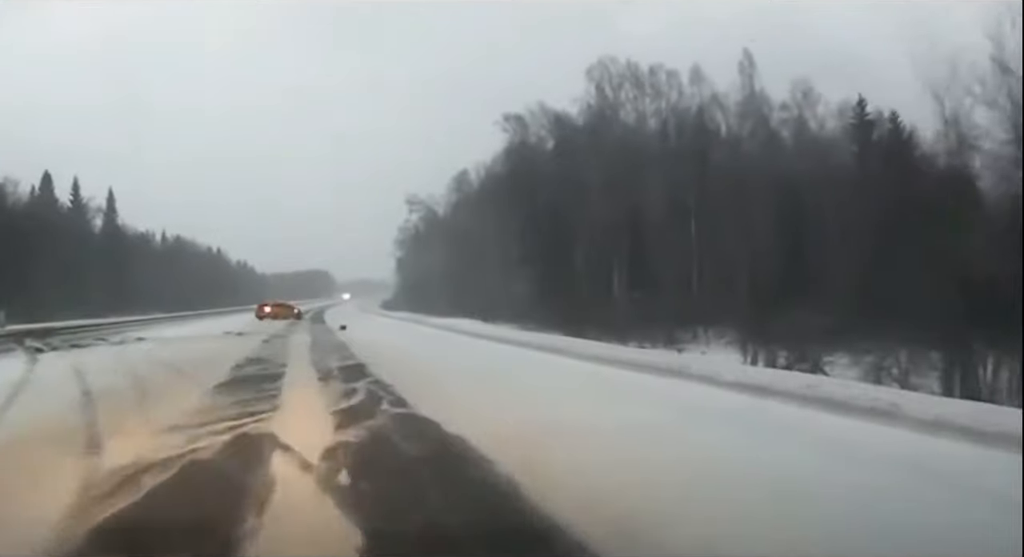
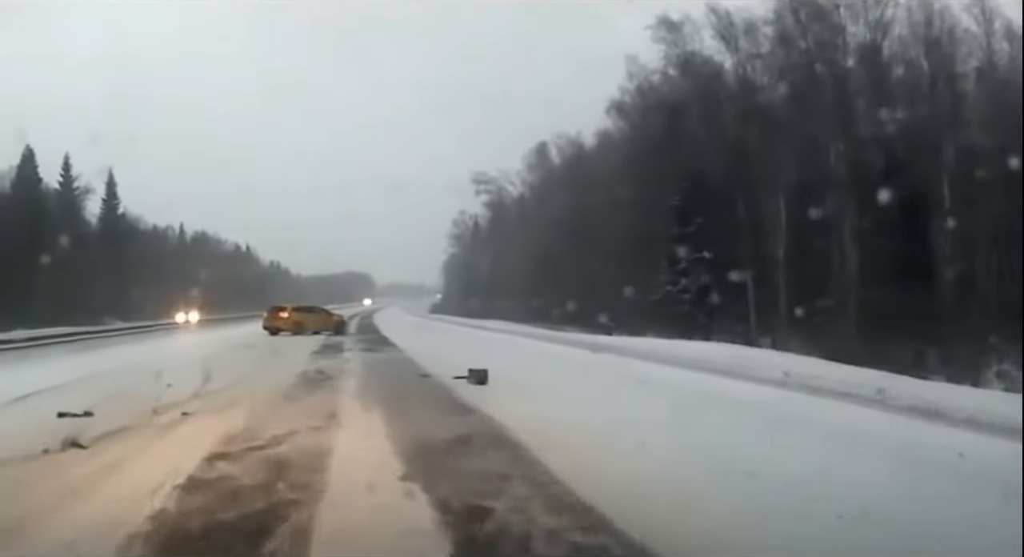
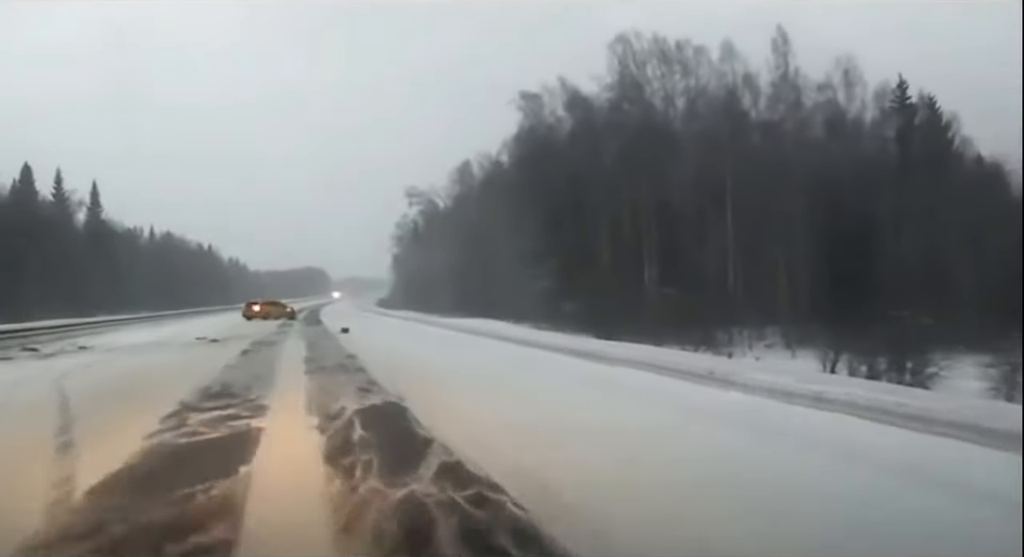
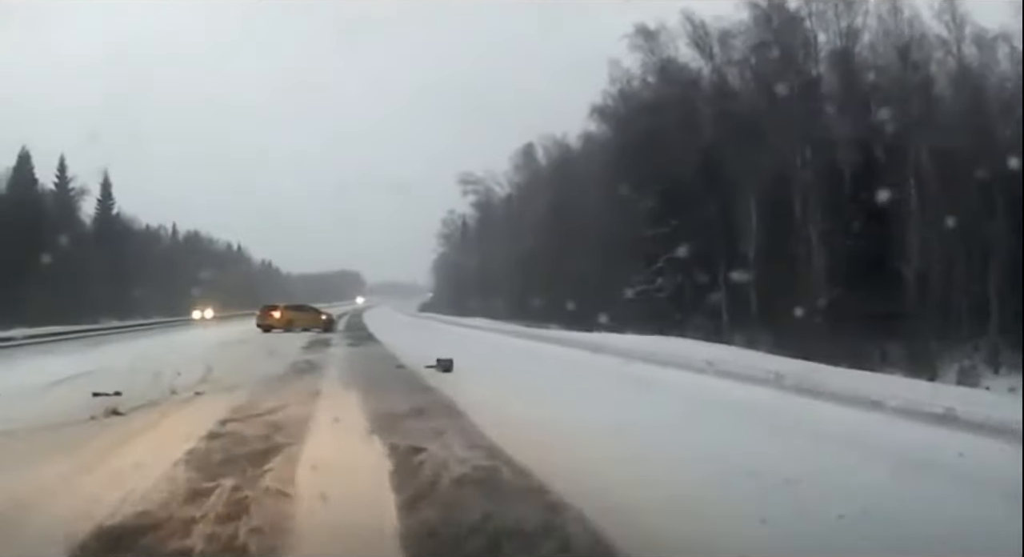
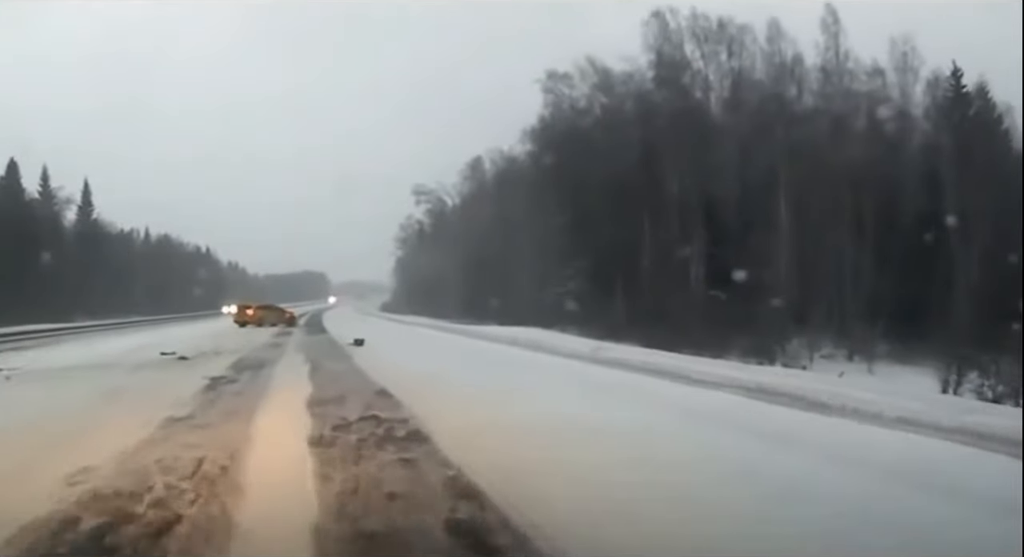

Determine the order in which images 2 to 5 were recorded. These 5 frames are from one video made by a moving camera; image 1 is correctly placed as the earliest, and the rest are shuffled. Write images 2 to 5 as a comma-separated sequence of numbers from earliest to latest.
3, 5, 4, 2
